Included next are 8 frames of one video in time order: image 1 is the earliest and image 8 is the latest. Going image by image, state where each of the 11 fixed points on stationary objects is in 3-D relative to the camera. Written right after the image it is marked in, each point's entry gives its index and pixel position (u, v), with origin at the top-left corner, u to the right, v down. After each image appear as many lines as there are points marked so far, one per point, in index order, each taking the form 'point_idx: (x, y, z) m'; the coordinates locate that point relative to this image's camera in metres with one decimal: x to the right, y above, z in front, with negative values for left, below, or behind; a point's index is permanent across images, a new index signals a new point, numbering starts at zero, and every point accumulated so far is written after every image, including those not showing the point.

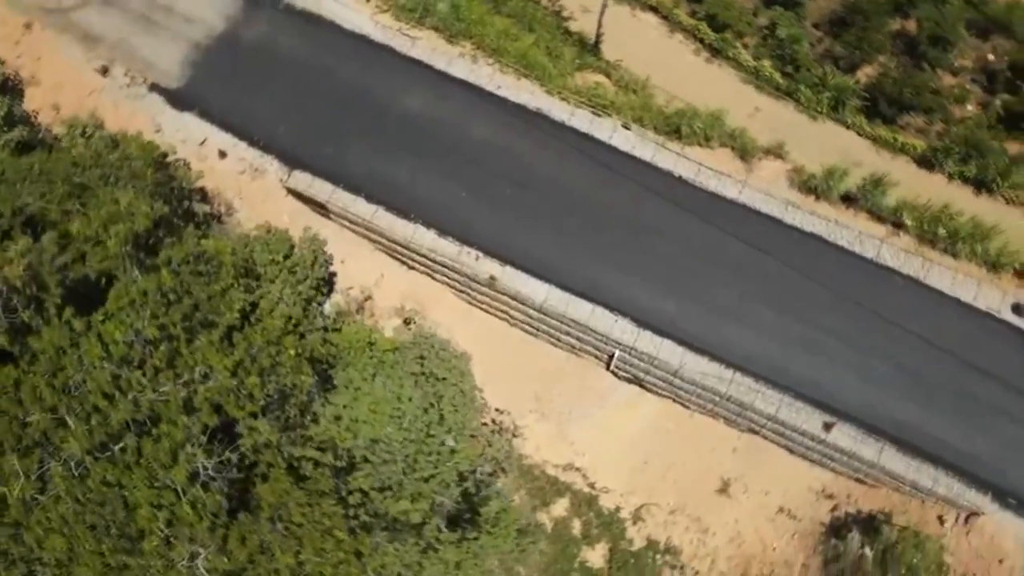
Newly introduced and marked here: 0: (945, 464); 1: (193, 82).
0: (+8.4, -3.4, +14.0) m
1: (-6.8, +4.4, +15.7) m
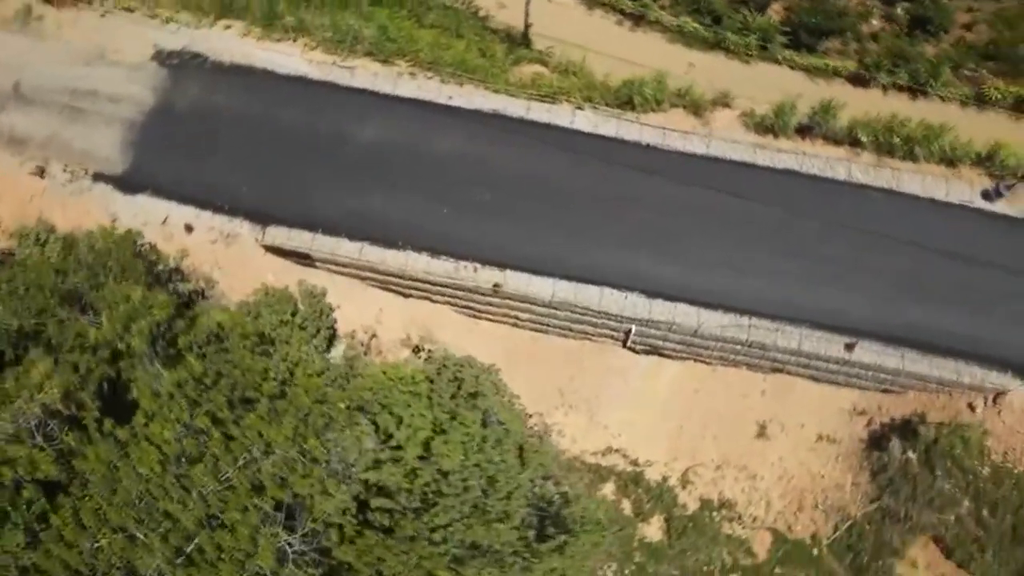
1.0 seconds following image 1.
0: (+9.0, -1.3, +14.7) m
1: (-7.6, +2.6, +15.1) m
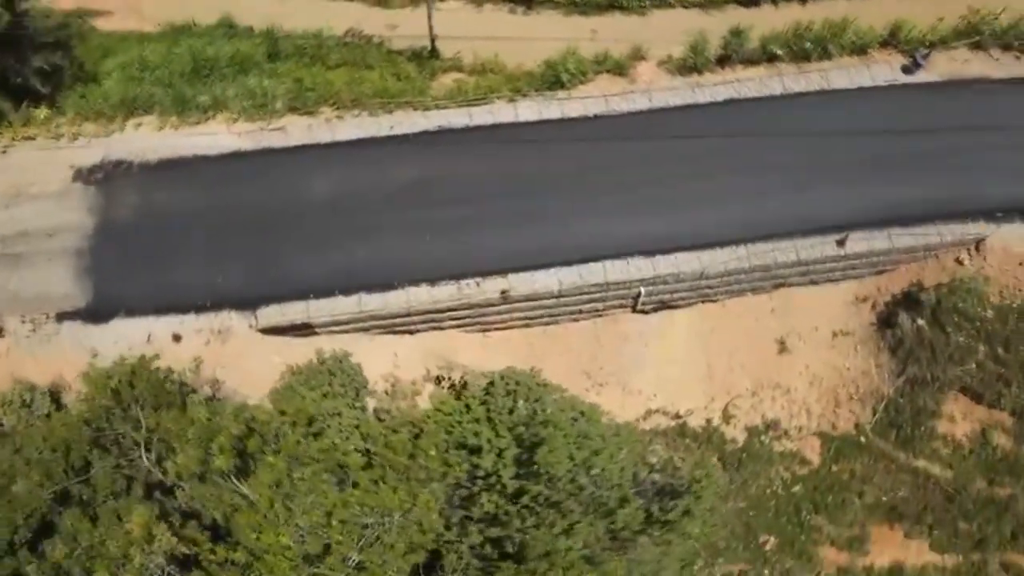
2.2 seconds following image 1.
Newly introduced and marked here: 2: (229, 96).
0: (+9.1, +1.5, +15.7) m
1: (-8.0, 0.0, +14.2) m
2: (-6.2, +4.2, +16.1) m
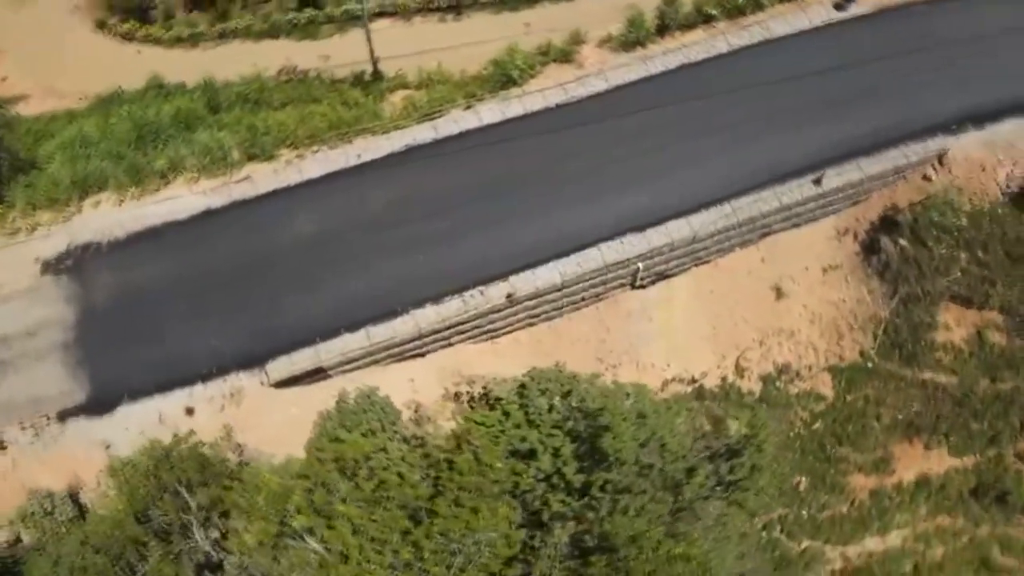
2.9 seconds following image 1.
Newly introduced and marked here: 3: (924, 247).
0: (+8.5, +3.3, +16.3) m
1: (-7.7, -1.6, +13.6) m
2: (-6.9, +2.8, +15.6) m
3: (+9.0, +0.9, +16.1) m
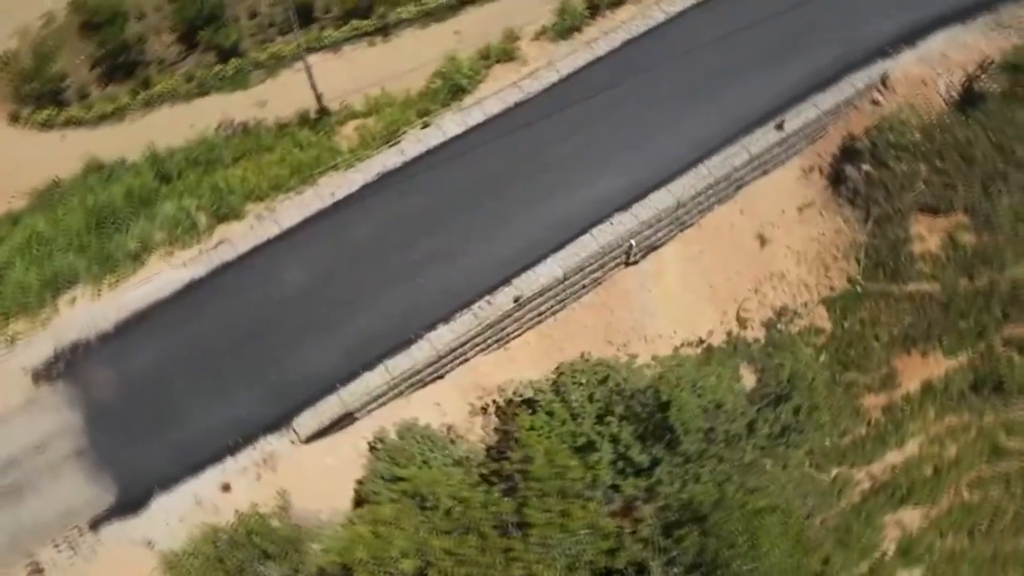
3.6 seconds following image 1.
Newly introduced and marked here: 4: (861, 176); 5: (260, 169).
0: (+7.5, +5.0, +17.0) m
1: (-7.0, -3.3, +13.0) m
2: (-7.4, +1.2, +15.1) m
3: (+8.6, +2.8, +16.8) m
4: (+8.0, +2.6, +16.7) m
5: (-5.5, +2.6, +16.1) m
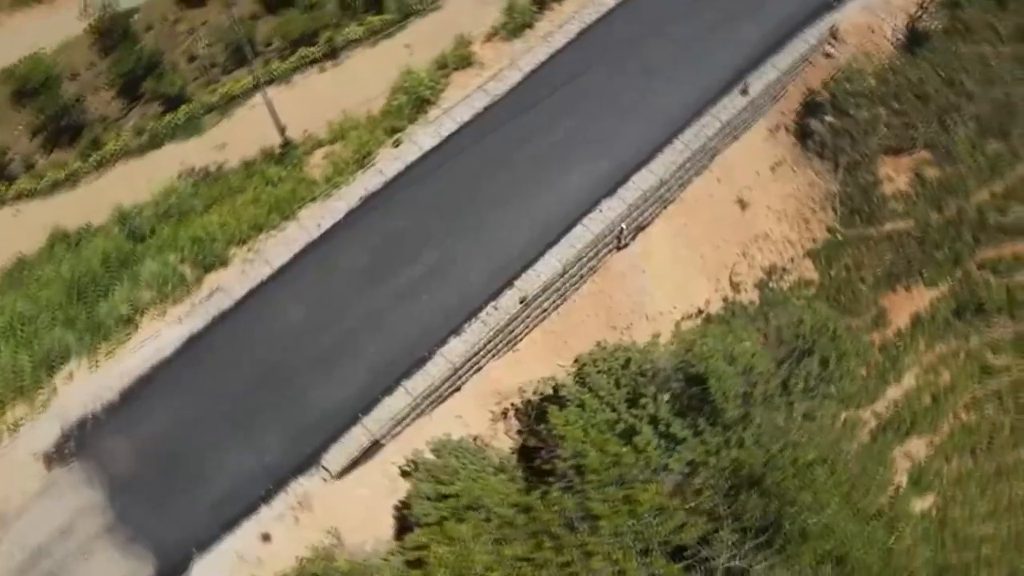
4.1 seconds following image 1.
0: (+6.5, +6.1, +17.4) m
1: (-6.2, -4.4, +12.6) m
2: (-7.4, -0.1, +14.6) m
3: (+7.9, +4.1, +17.3) m
4: (+7.4, +3.8, +17.2) m
5: (-5.9, +1.6, +15.8) m
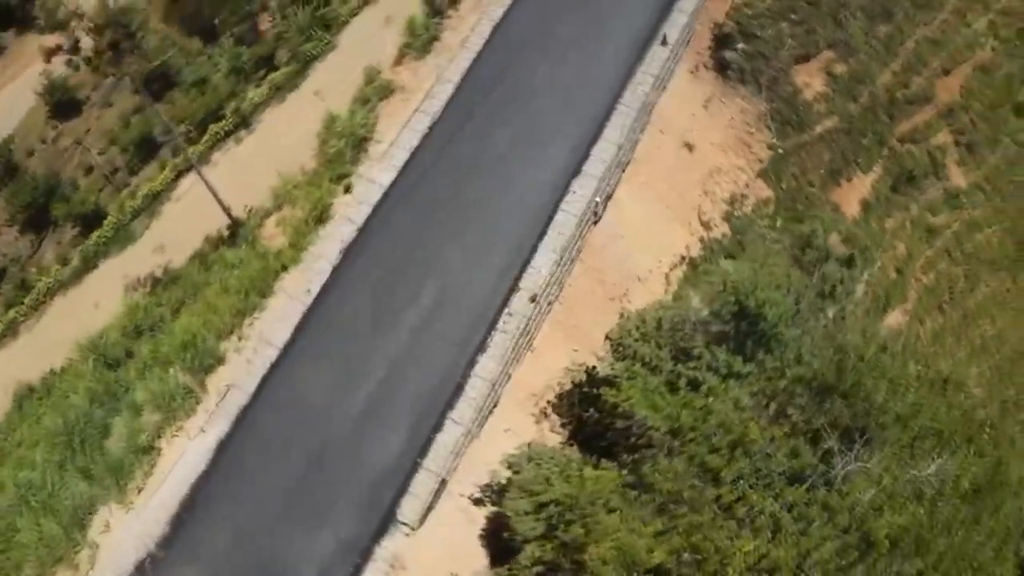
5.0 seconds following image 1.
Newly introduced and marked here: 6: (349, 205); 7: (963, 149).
0: (+4.1, +7.7, +18.1) m
1: (-4.1, -6.1, +12.0) m
2: (-6.9, -2.4, +13.9) m
3: (+6.0, +6.2, +18.2) m
4: (+5.6, +5.7, +18.0) m
5: (-6.1, -0.3, +15.2) m
6: (-3.5, +1.7, +15.5) m
7: (+11.1, +3.5, +18.4) m
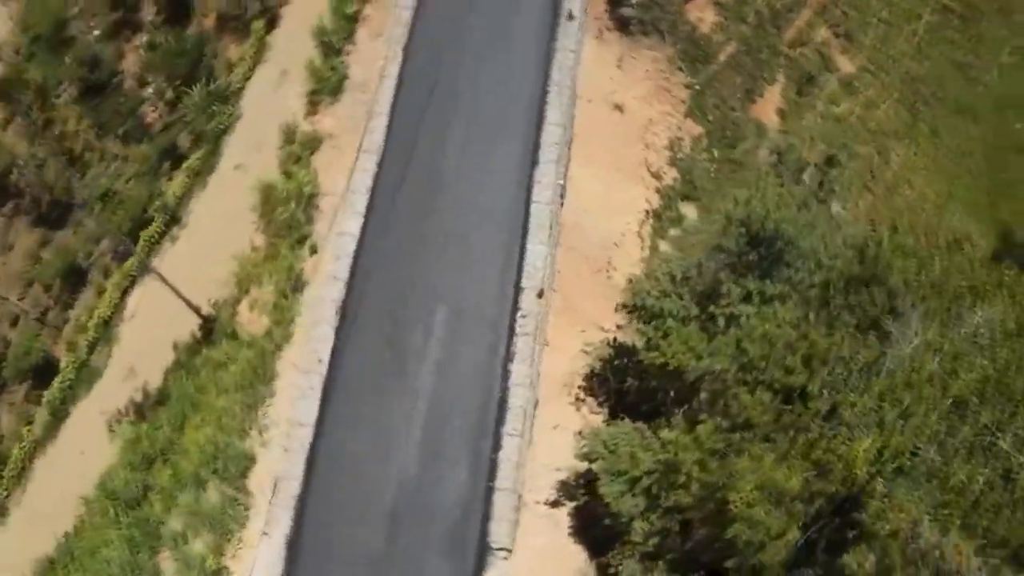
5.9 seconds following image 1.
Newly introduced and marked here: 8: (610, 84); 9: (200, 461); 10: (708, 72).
0: (+1.1, +8.4, +18.5) m
1: (-1.6, -7.1, +11.7) m
2: (-5.5, -4.5, +13.1) m
3: (+3.4, +7.6, +18.8) m
4: (+3.2, +7.1, +18.6) m
5: (-5.6, -2.3, +14.5) m
6: (-3.8, +0.5, +15.1) m
7: (+9.0, +6.7, +19.7) m
8: (+2.4, +5.0, +18.3) m
9: (-5.8, -3.3, +13.9) m
10: (+5.3, +5.6, +19.0) m
